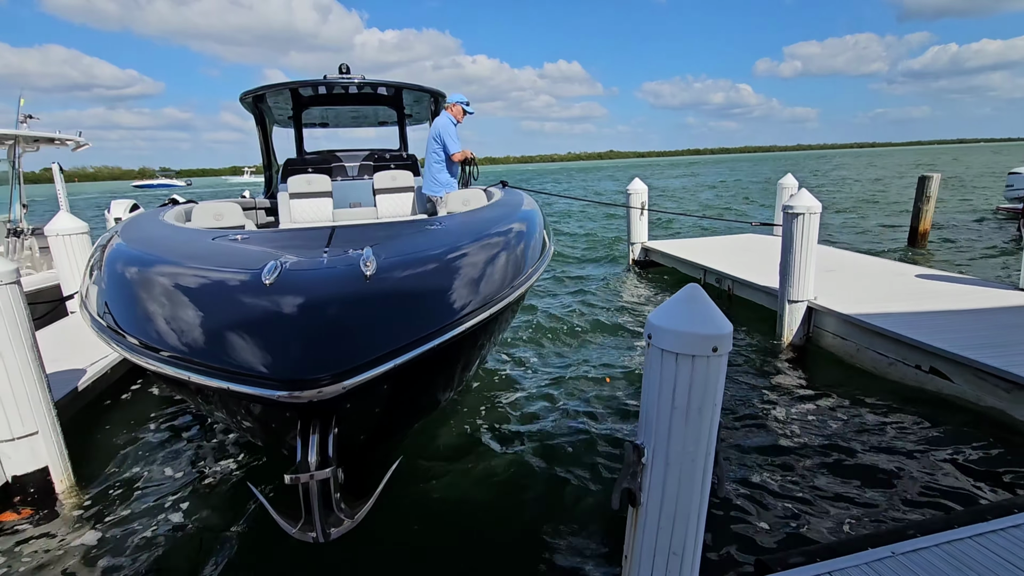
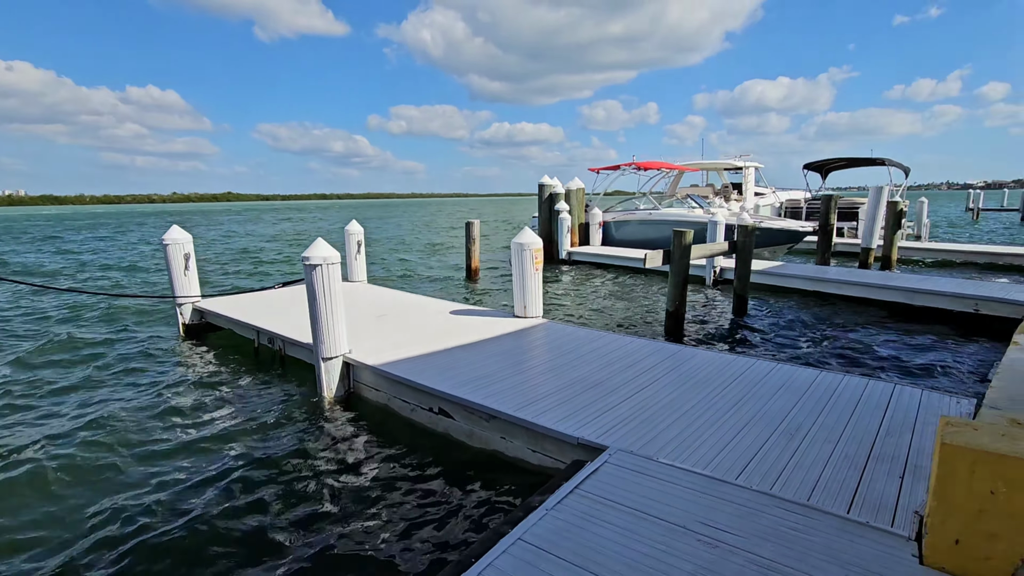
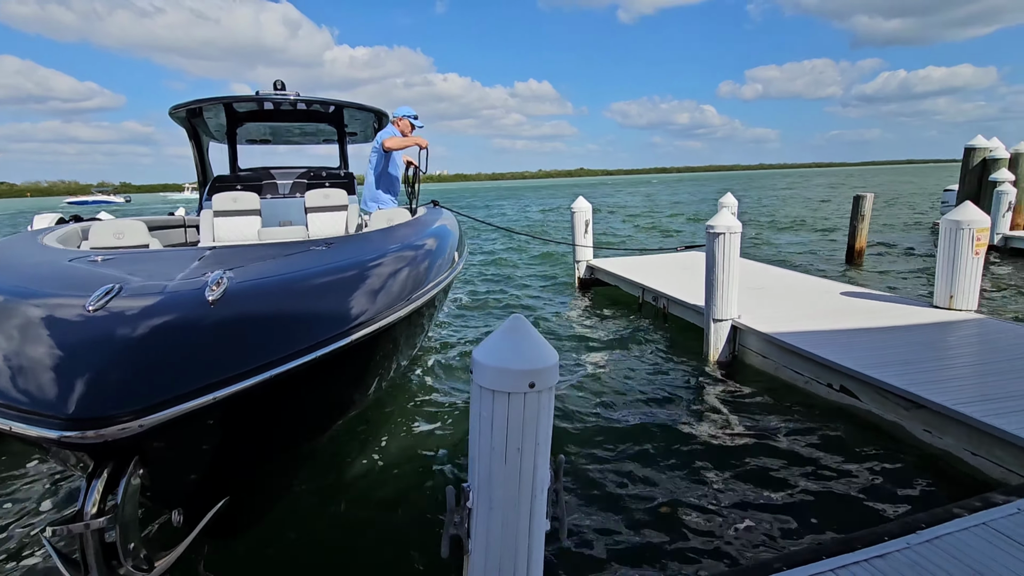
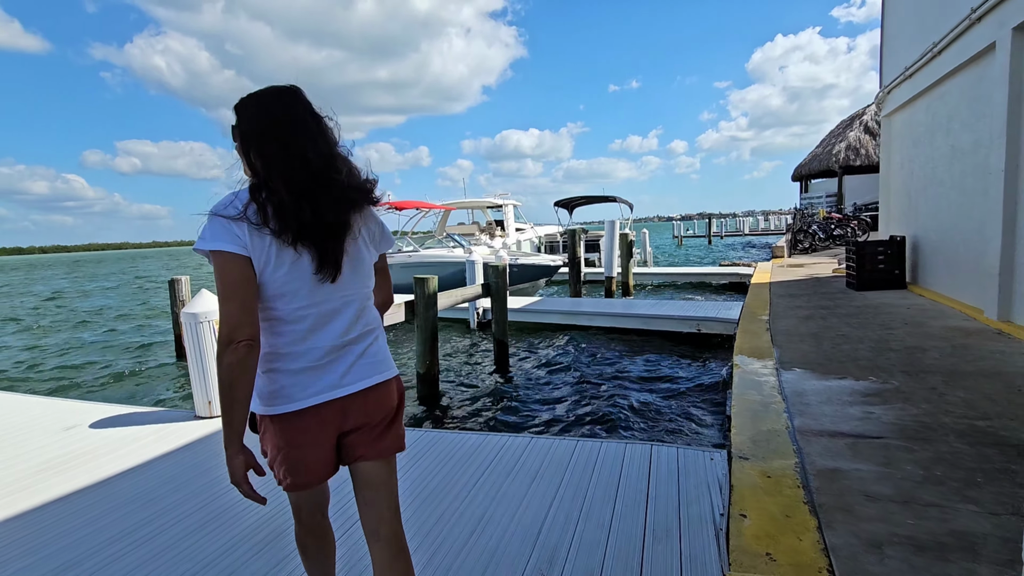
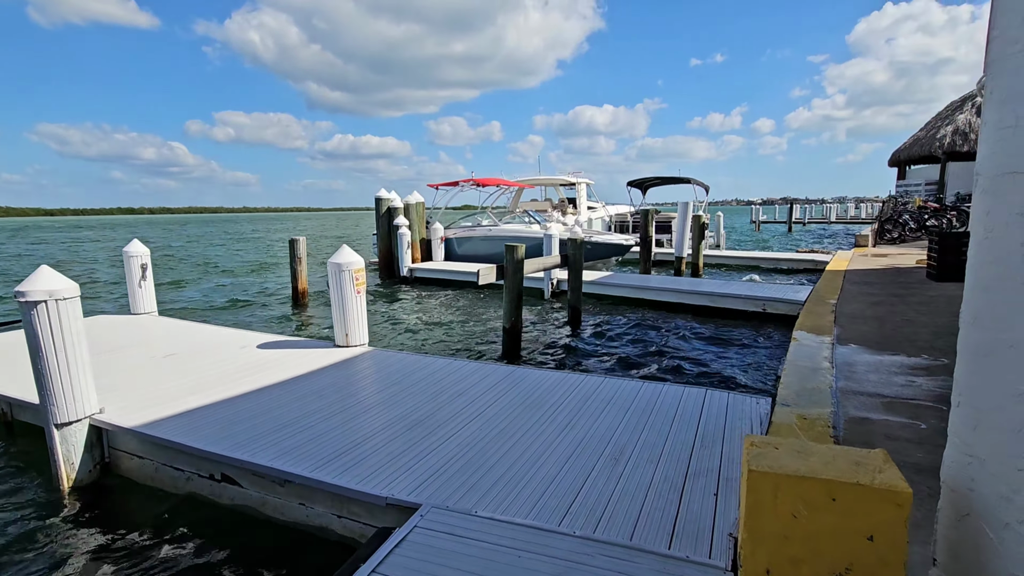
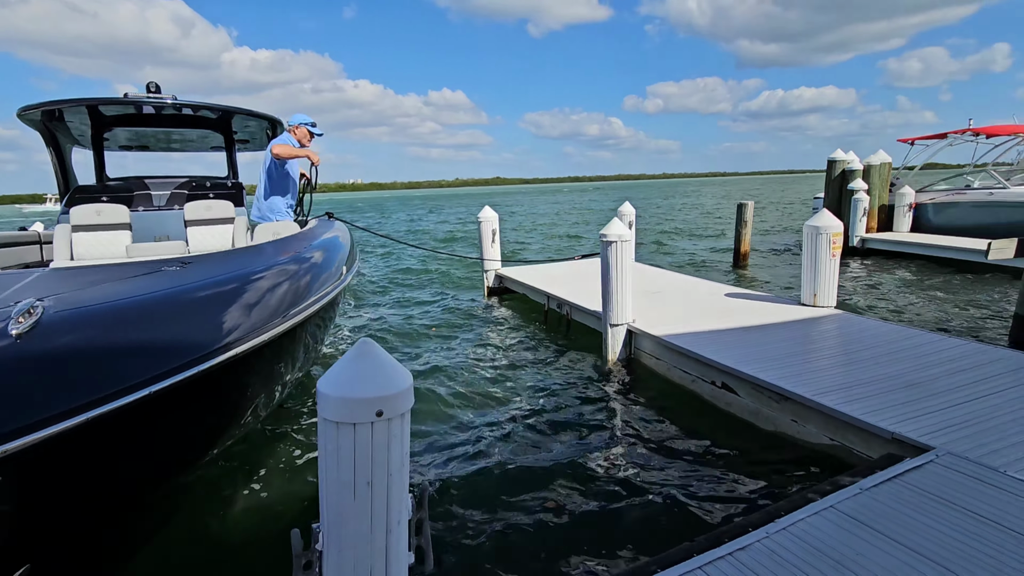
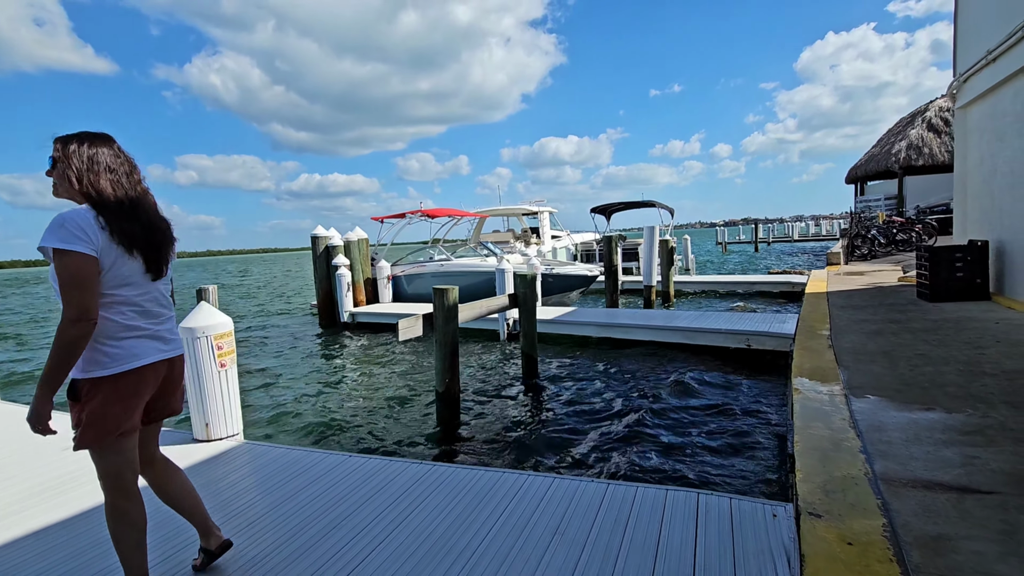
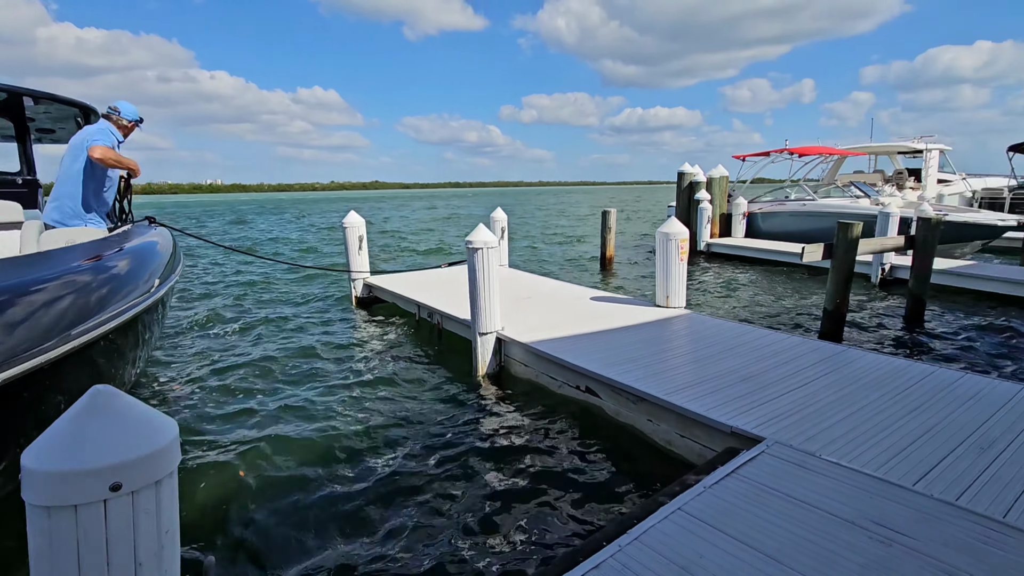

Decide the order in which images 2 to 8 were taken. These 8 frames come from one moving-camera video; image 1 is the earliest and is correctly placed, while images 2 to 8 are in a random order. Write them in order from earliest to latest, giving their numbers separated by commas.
3, 6, 8, 2, 5, 4, 7
